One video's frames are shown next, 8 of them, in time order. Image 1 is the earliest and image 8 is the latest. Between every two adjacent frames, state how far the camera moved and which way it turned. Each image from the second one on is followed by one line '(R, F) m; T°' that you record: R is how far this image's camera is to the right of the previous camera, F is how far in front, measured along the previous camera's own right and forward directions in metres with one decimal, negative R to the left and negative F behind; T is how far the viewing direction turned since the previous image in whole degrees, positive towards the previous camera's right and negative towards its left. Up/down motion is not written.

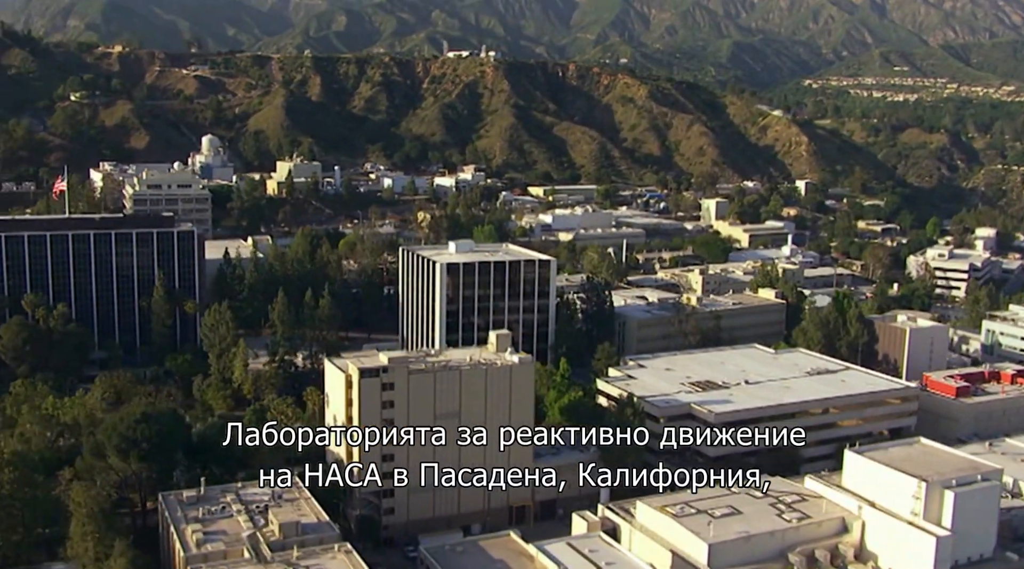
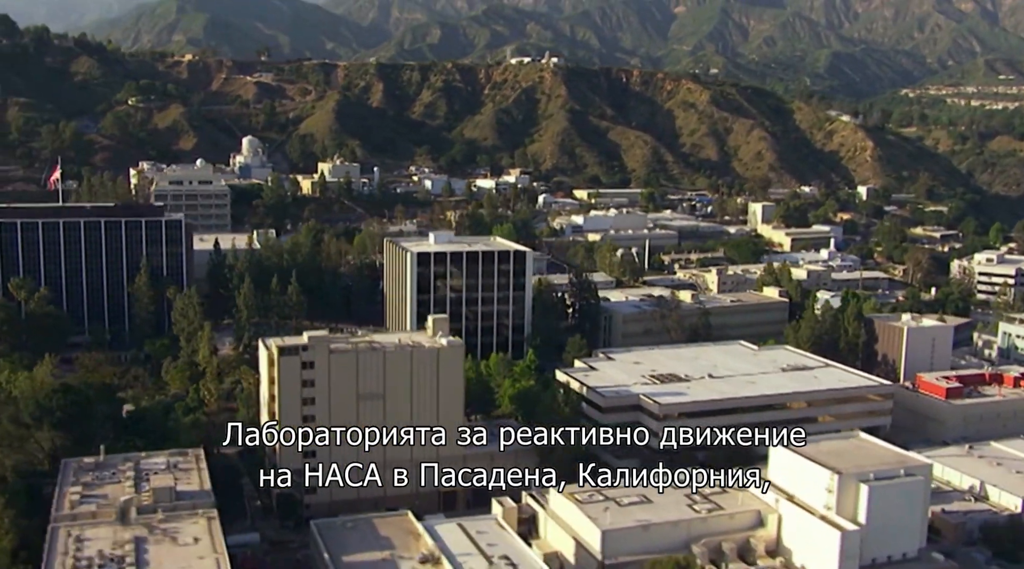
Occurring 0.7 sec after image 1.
(+5.3, +0.7) m; -6°
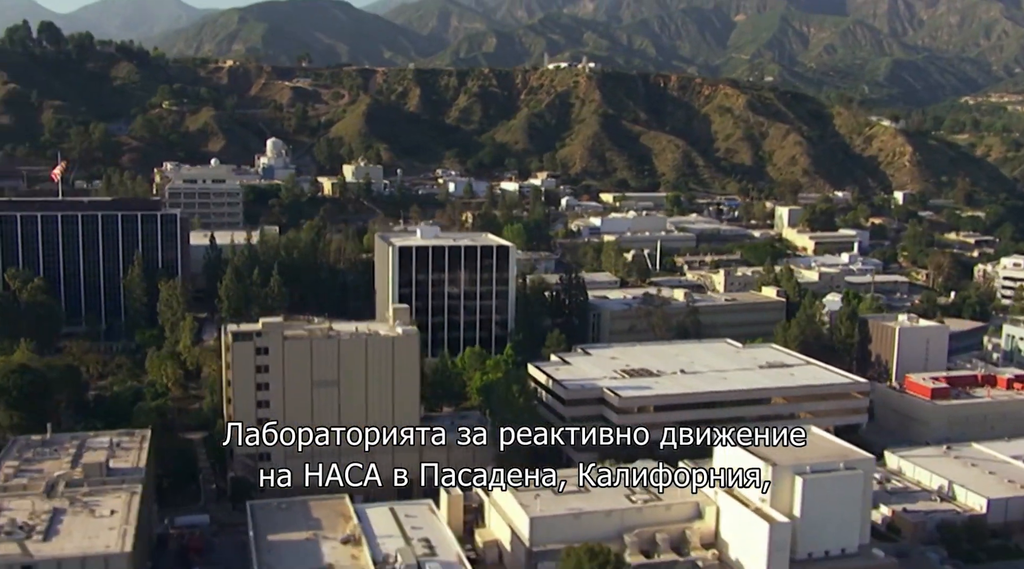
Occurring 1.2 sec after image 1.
(+3.2, +0.1) m; -3°
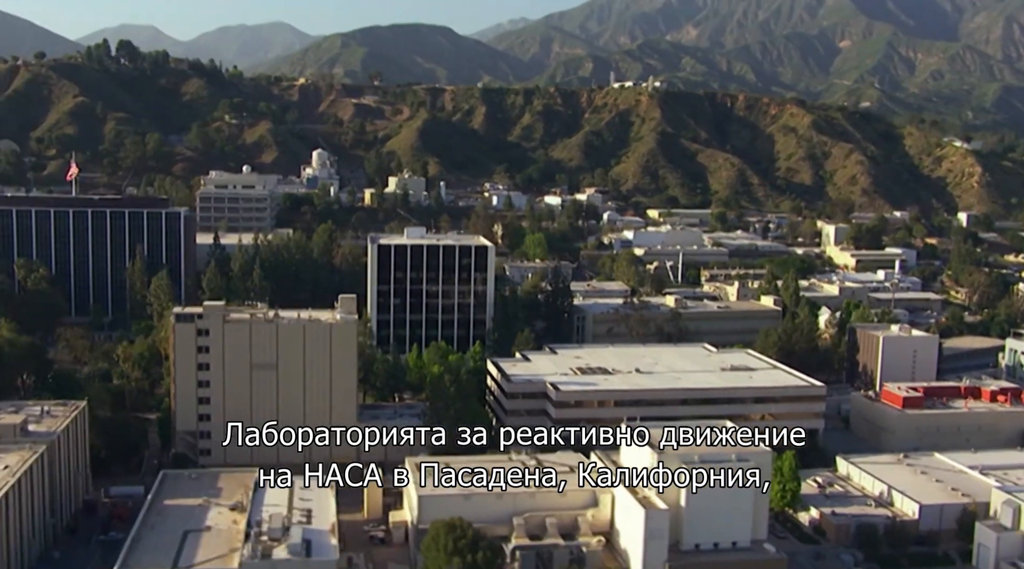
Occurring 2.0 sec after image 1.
(+5.2, -0.1) m; -6°
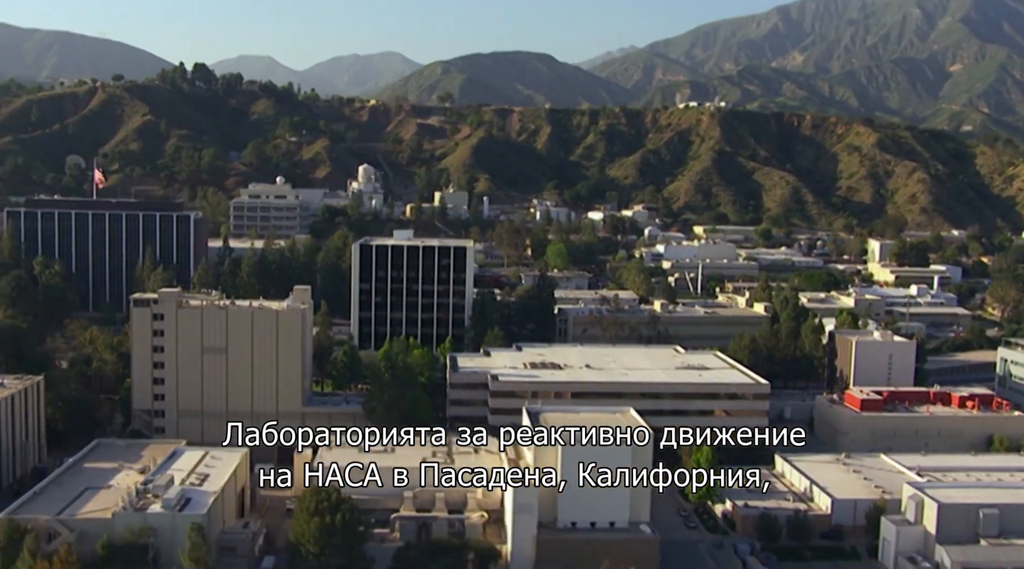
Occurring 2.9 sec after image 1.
(+5.4, -0.6) m; -6°
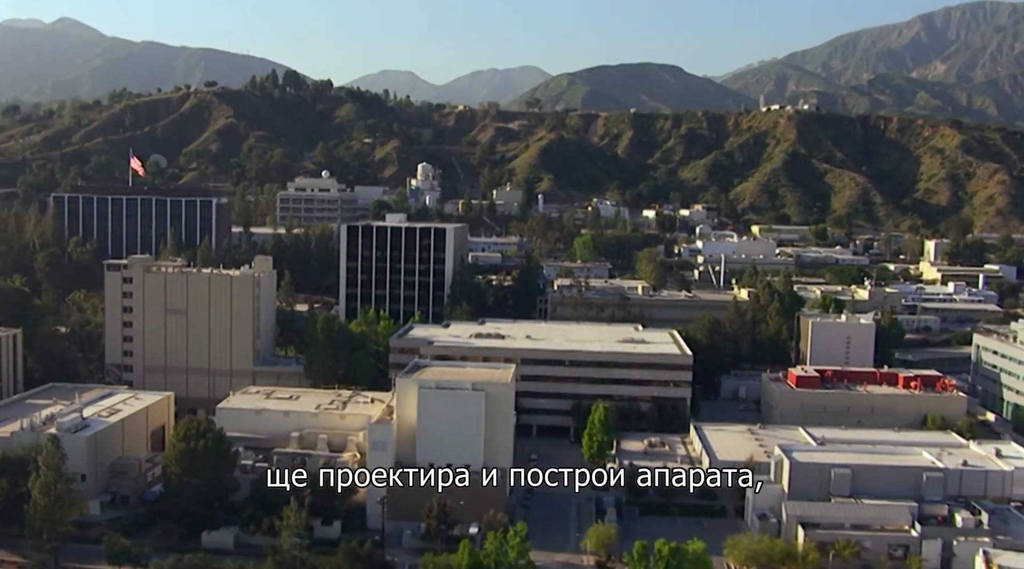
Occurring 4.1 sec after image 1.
(+6.9, -1.1) m; -7°
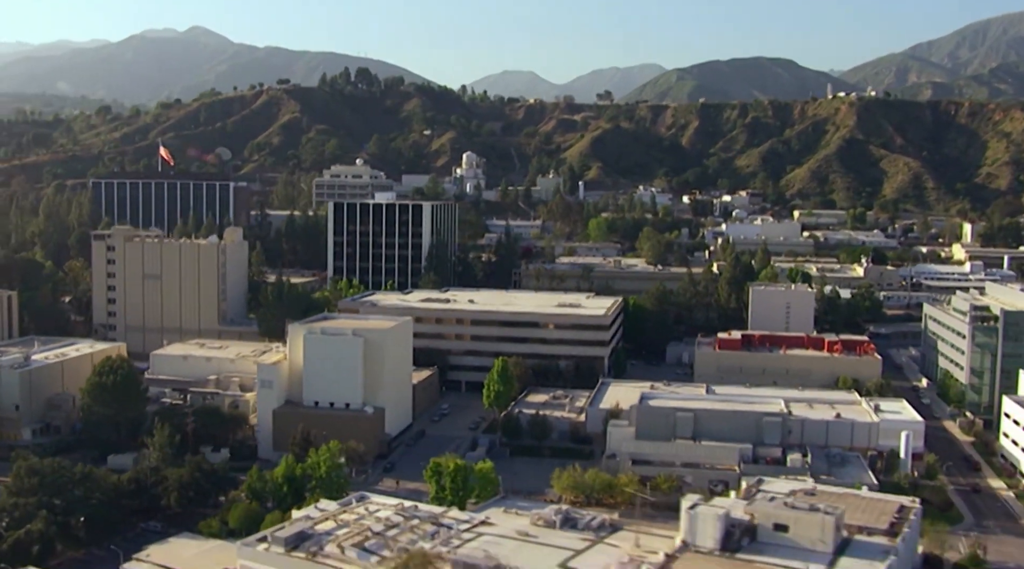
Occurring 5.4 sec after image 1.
(+6.8, -1.8) m; -7°
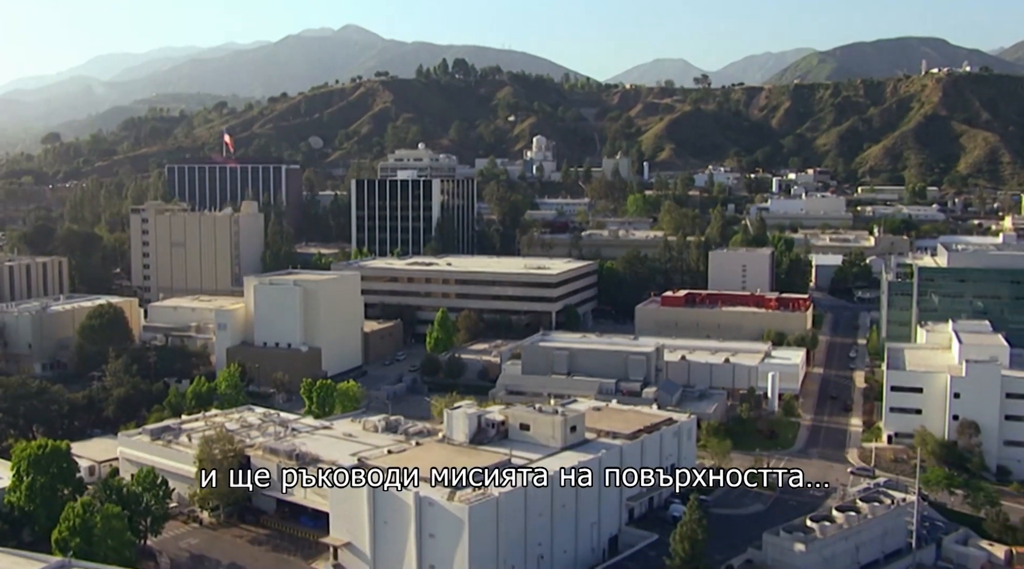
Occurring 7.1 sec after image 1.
(+7.4, -3.0) m; -8°
